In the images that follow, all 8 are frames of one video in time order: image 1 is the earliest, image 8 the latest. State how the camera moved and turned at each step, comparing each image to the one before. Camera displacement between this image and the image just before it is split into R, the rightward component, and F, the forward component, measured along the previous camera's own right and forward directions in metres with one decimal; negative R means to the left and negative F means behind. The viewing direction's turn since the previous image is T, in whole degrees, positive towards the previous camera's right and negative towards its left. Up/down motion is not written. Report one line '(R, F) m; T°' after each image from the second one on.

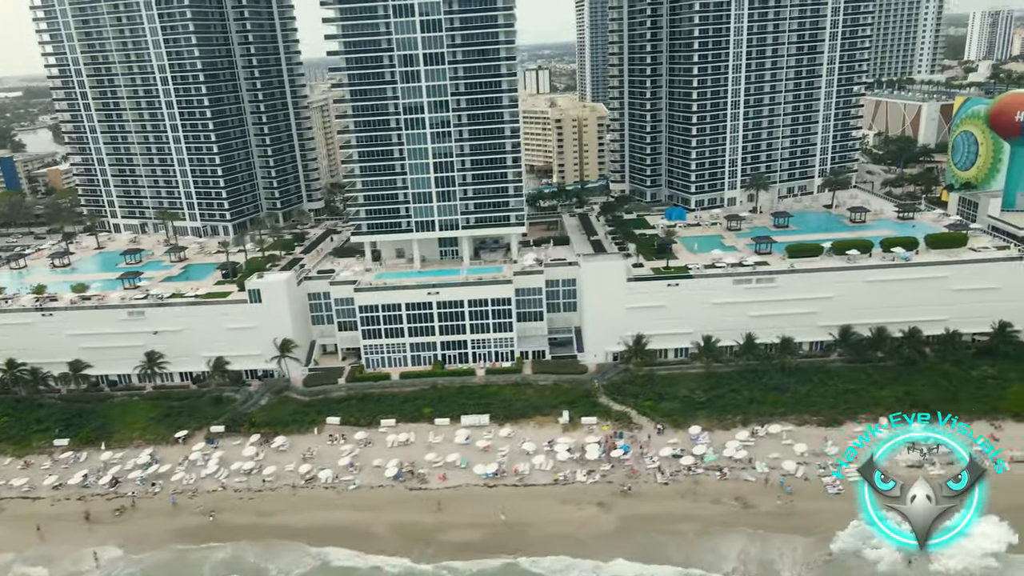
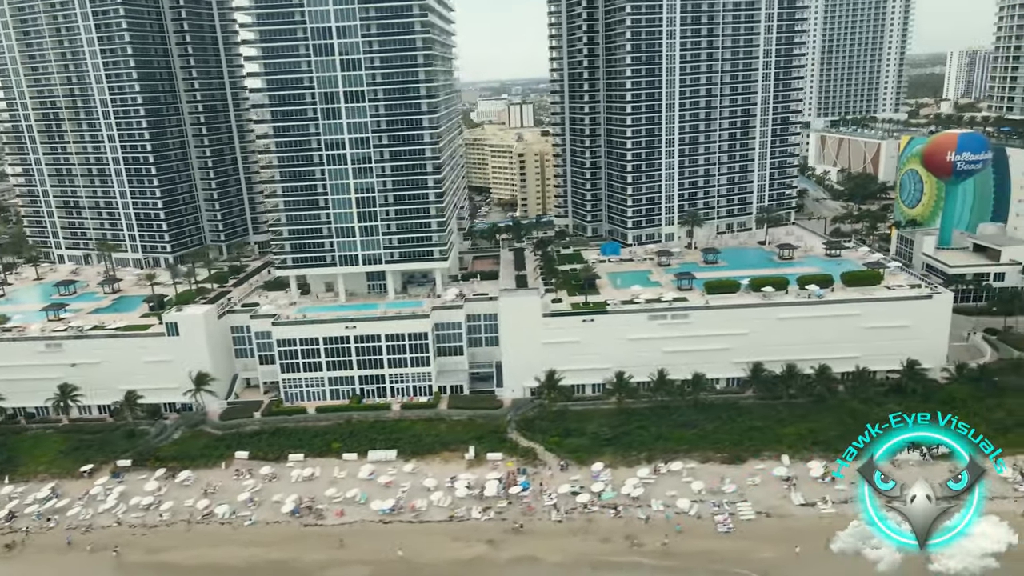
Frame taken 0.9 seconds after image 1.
(+8.3, -0.6) m; 0°
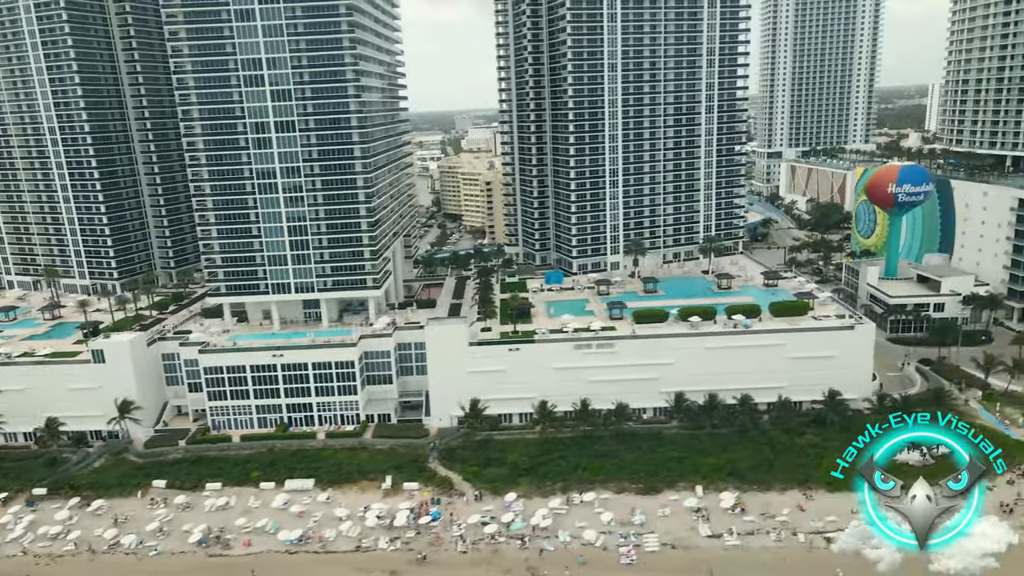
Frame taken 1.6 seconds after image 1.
(+7.3, -0.4) m; 0°
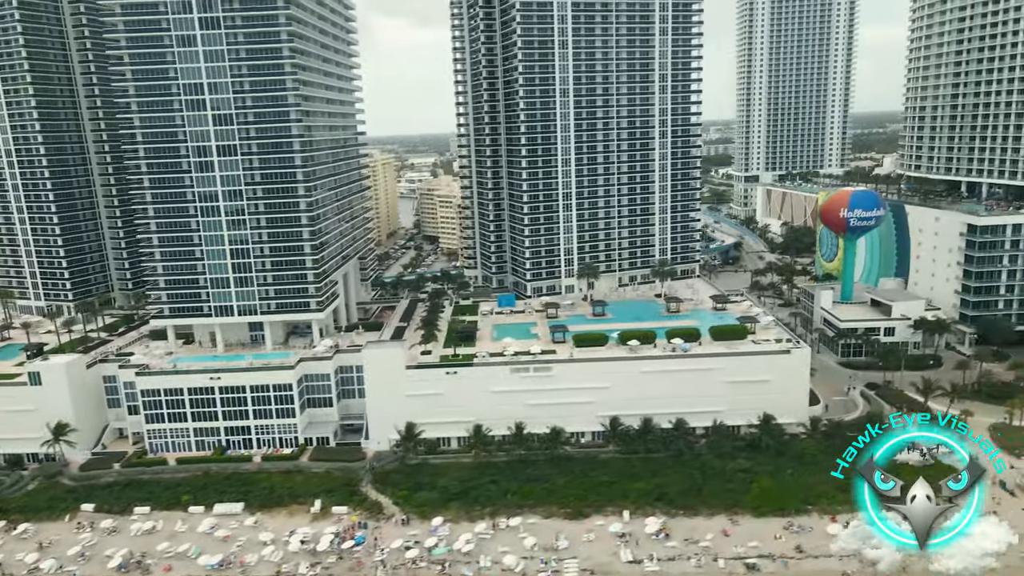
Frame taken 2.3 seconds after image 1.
(+6.2, -0.4) m; 0°
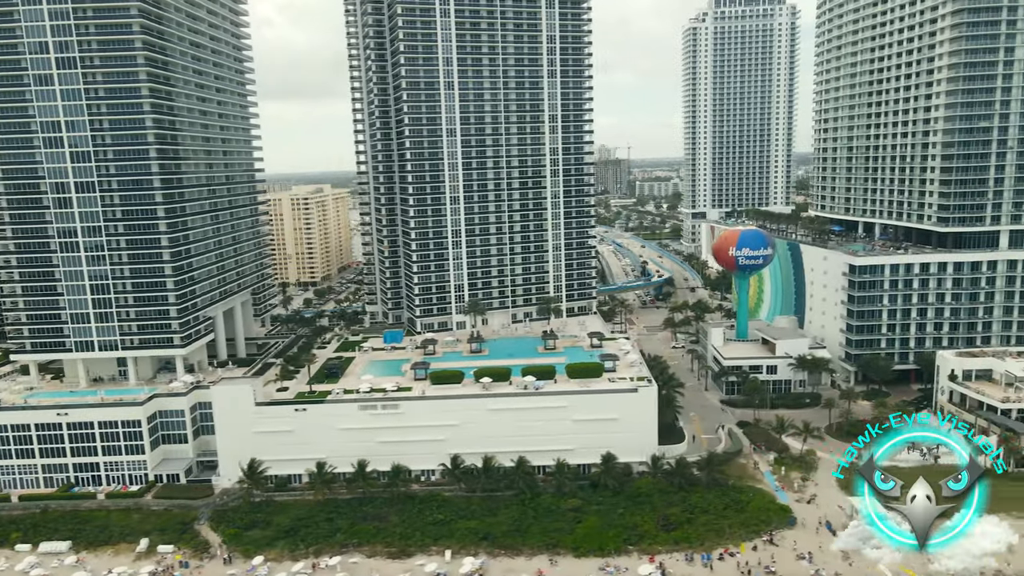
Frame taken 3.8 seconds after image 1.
(+15.2, -0.8) m; +1°
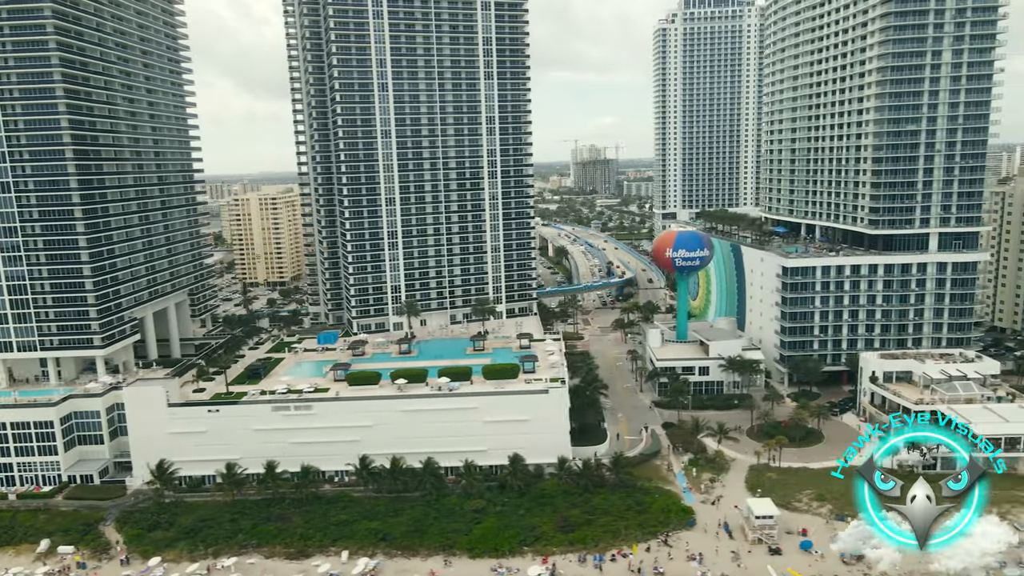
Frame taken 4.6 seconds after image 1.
(+9.0, -0.3) m; 0°
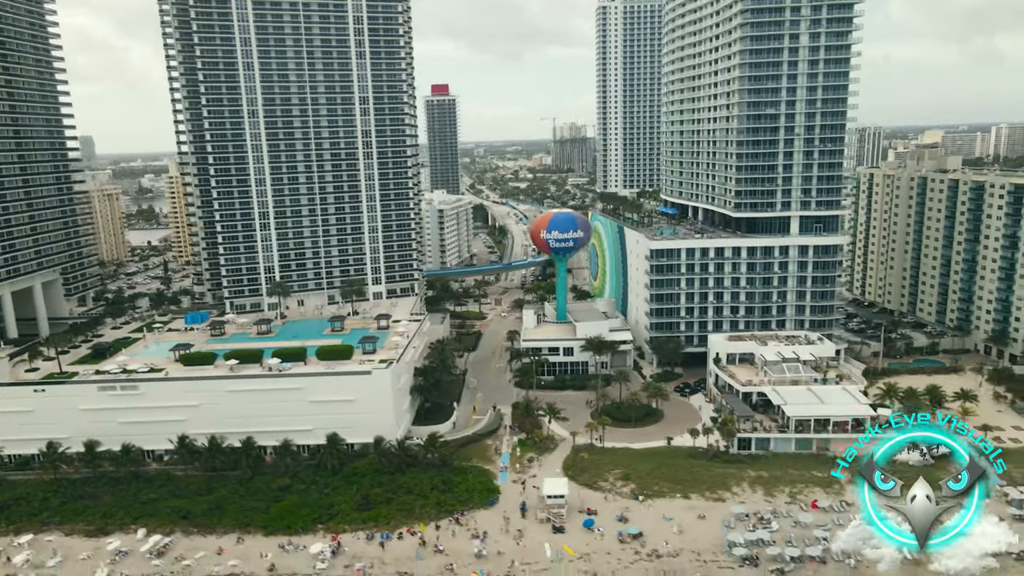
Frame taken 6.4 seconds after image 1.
(+18.0, -0.6) m; +1°
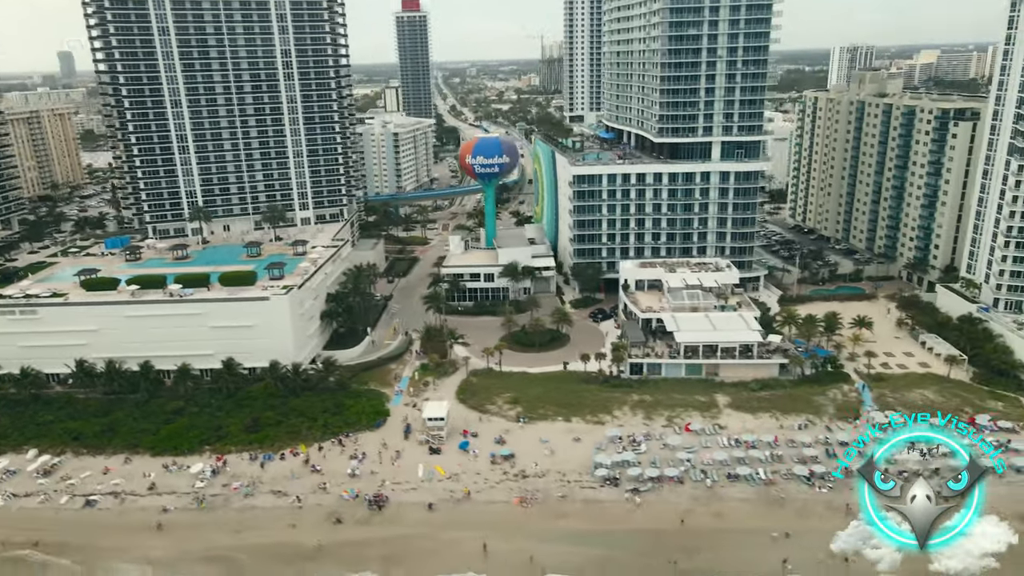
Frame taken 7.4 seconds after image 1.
(+10.6, -0.1) m; 0°
